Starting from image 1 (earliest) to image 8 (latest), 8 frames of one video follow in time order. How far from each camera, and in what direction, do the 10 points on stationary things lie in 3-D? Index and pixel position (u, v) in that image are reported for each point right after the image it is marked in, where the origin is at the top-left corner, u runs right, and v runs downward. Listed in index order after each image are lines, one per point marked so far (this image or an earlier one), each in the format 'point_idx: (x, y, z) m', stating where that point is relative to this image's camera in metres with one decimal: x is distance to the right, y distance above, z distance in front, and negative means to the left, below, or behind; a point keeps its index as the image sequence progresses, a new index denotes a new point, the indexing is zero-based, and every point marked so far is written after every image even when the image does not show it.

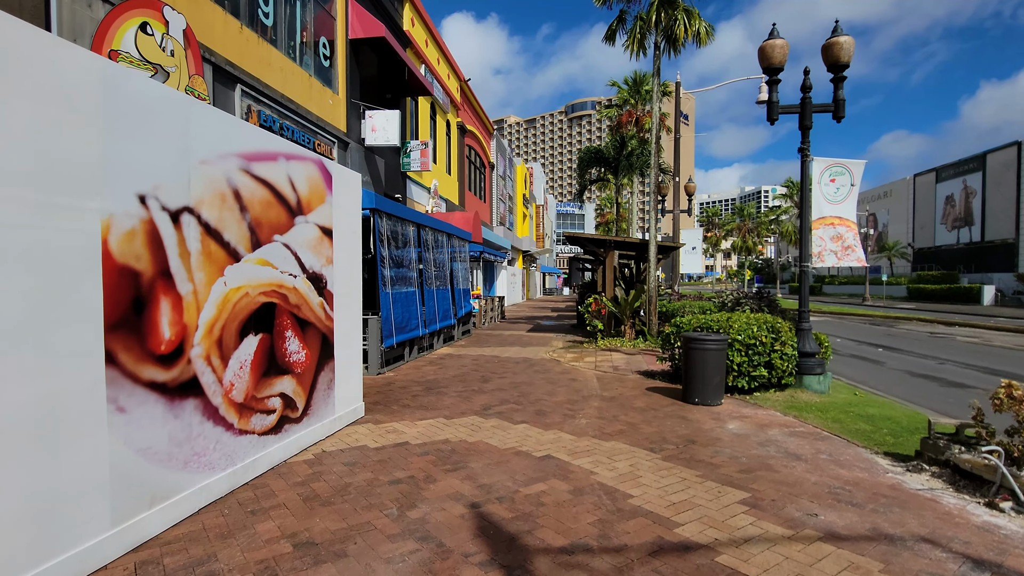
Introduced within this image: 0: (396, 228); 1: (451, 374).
0: (-2.4, +1.2, +11.1) m
1: (-1.1, -1.6, +9.9) m
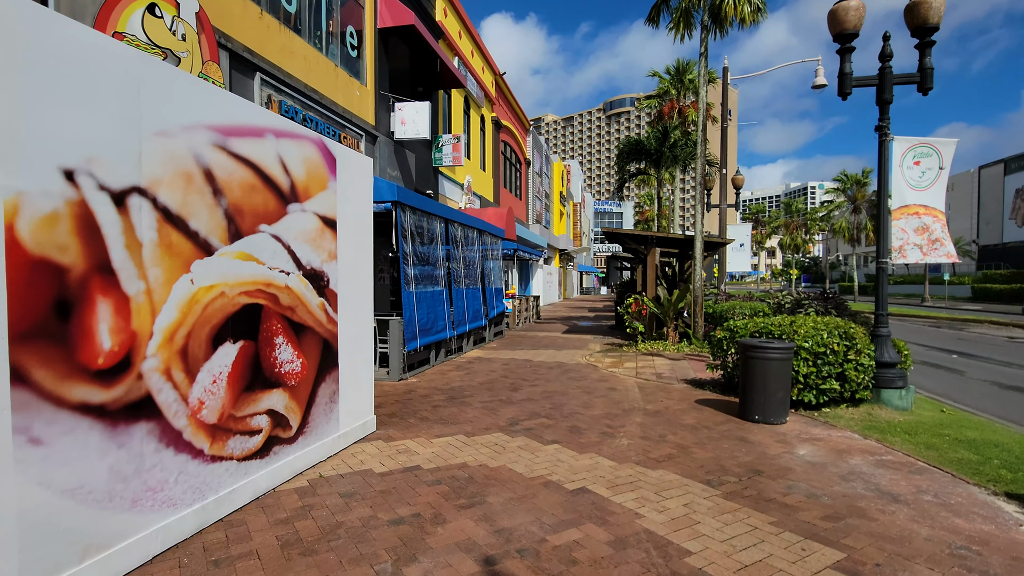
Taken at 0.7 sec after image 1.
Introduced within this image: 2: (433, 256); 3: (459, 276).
0: (-1.7, +1.2, +10.4) m
1: (-0.6, -1.6, +9.1) m
2: (-1.6, +0.6, +10.9) m
3: (-1.2, +0.3, +12.5) m
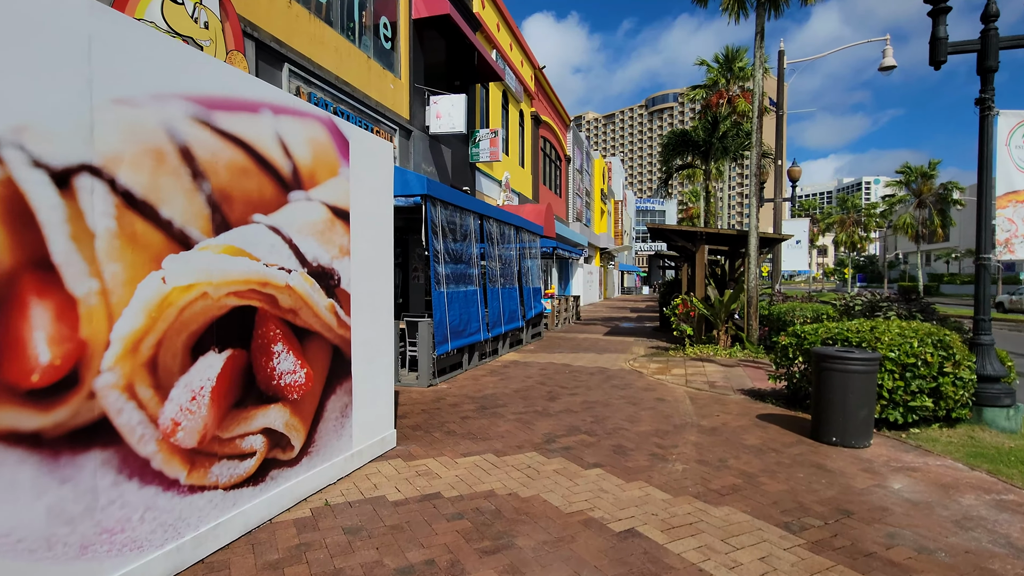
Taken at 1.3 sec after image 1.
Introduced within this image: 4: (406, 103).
0: (-1.1, +1.2, +9.8) m
1: (0.0, -1.6, +8.4) m
2: (-0.9, +0.6, +10.3) m
3: (-0.4, +0.3, +11.9) m
4: (-2.8, +5.0, +14.6) m
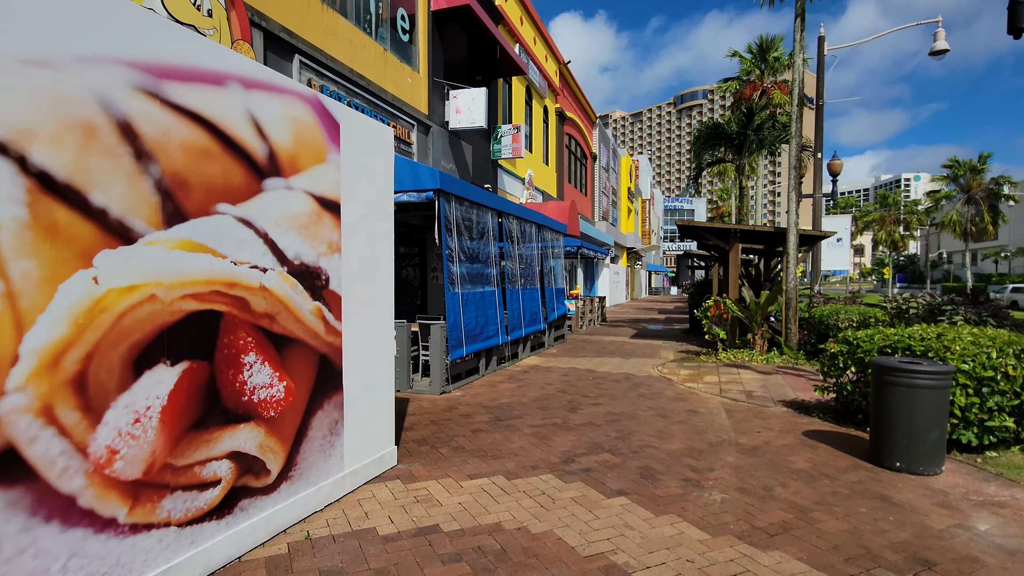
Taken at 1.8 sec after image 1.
0: (-0.7, +1.2, +9.3) m
1: (+0.3, -1.6, +7.8) m
2: (-0.5, +0.6, +9.7) m
3: (0.0, +0.3, +11.3) m
4: (-2.3, +4.9, +14.1) m
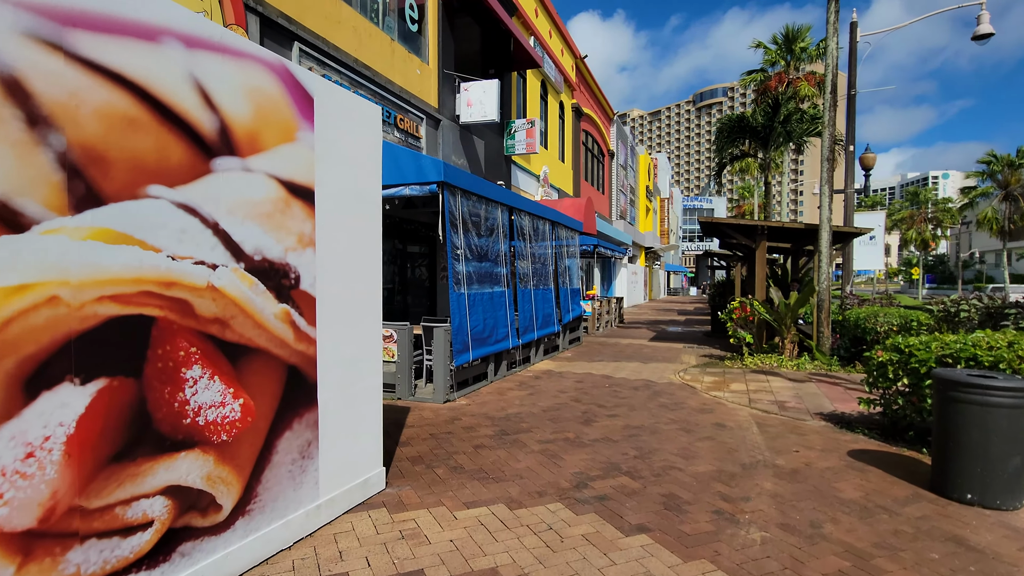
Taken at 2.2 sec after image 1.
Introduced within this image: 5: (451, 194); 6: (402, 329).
0: (-0.5, +1.2, +8.7) m
1: (+0.4, -1.6, +7.2) m
2: (-0.3, +0.6, +9.1) m
3: (+0.3, +0.3, +10.7) m
4: (-1.9, +4.9, +13.6) m
5: (-0.9, +1.3, +7.7) m
6: (-1.5, -0.6, +7.5) m
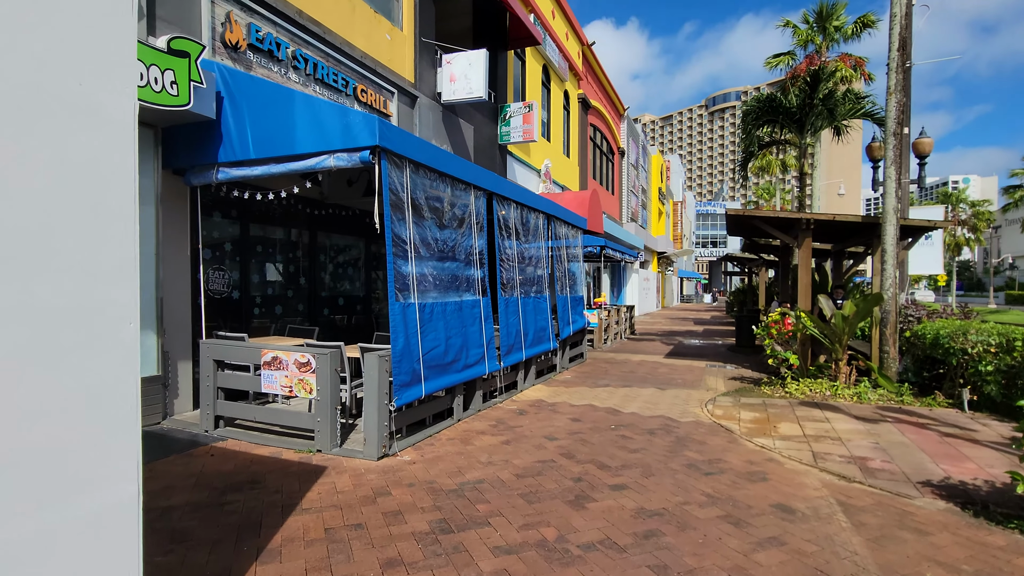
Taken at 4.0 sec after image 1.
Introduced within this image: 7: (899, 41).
0: (-0.9, +1.1, +6.5) m
1: (0.0, -1.7, +5.0) m
2: (-0.6, +0.5, +7.0) m
3: (0.0, +0.2, +8.5) m
4: (-2.1, +4.8, +11.5) m
5: (-1.2, +1.3, +5.6) m
6: (-1.9, -0.6, +5.3) m
7: (+6.3, +4.0, +8.7) m
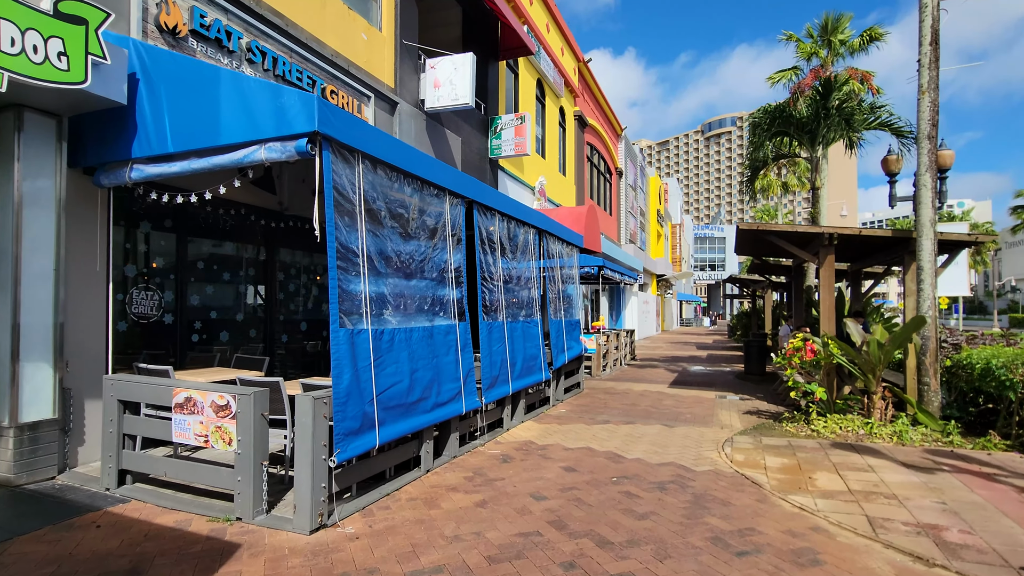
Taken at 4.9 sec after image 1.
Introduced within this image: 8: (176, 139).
0: (-1.1, +0.9, +5.5) m
1: (-0.1, -1.8, +3.8) m
2: (-0.8, +0.3, +5.9) m
3: (-0.2, -0.2, +7.4) m
4: (-2.4, +4.3, +10.6) m
5: (-1.4, +1.1, +4.5) m
6: (-2.1, -0.8, +4.2) m
7: (+6.0, +3.7, +7.8) m
8: (-2.9, +1.3, +4.7) m
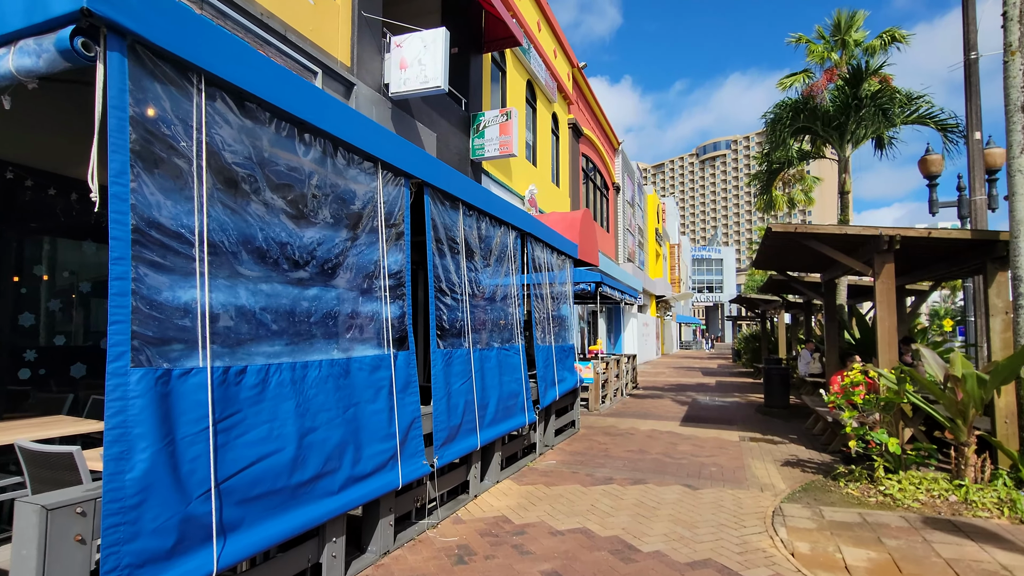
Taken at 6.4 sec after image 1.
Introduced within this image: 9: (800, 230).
0: (-1.4, +0.8, +3.6) m
1: (-0.4, -1.8, +1.8) m
2: (-1.1, +0.2, +4.0) m
3: (-0.5, -0.3, +5.5) m
4: (-2.7, +4.0, +8.9) m
5: (-1.7, +1.0, +2.7) m
6: (-2.4, -0.8, +2.2) m
7: (+5.7, +3.5, +6.1) m
8: (-3.2, +1.2, +2.8) m
9: (+3.9, +0.8, +7.5) m
